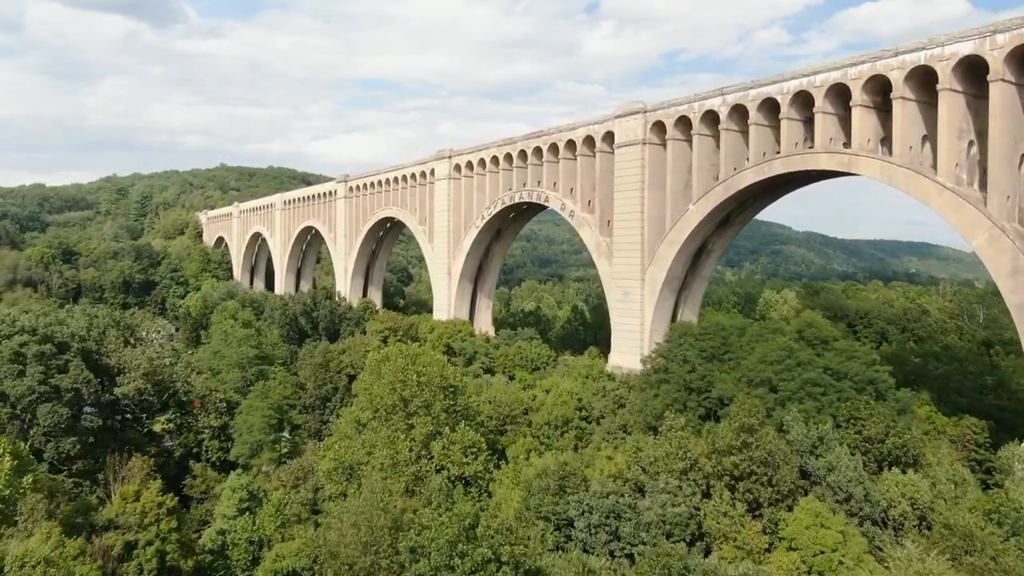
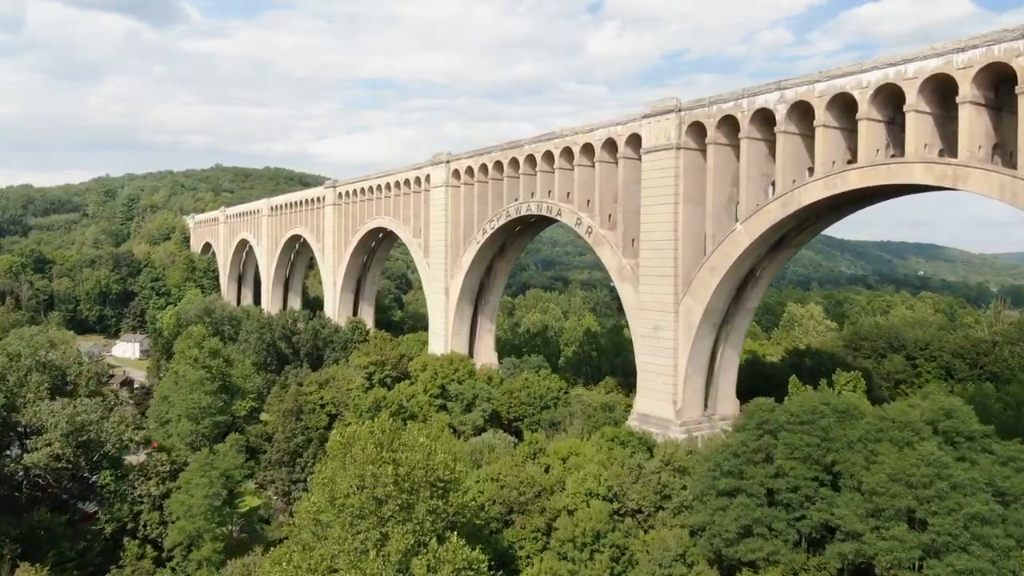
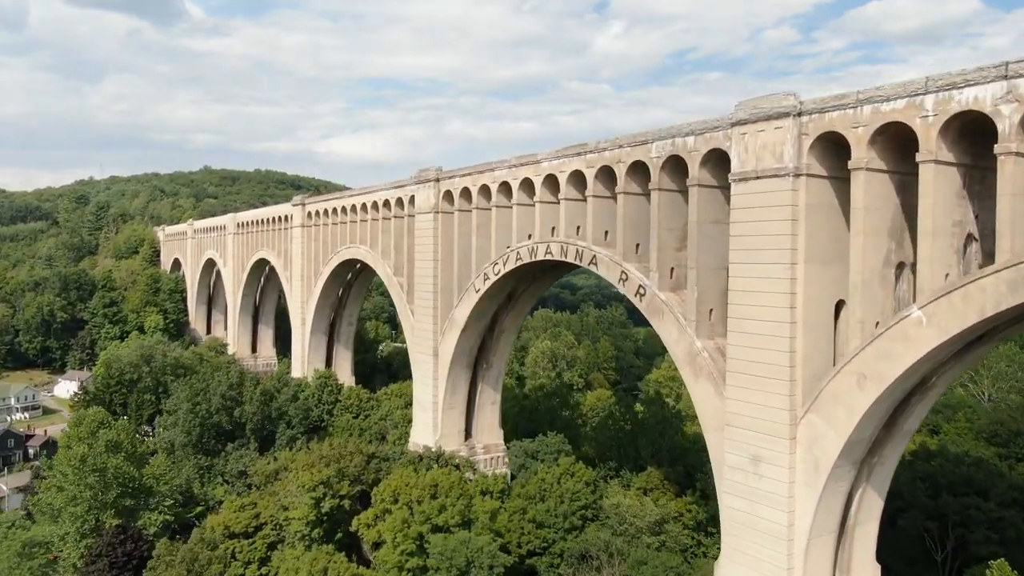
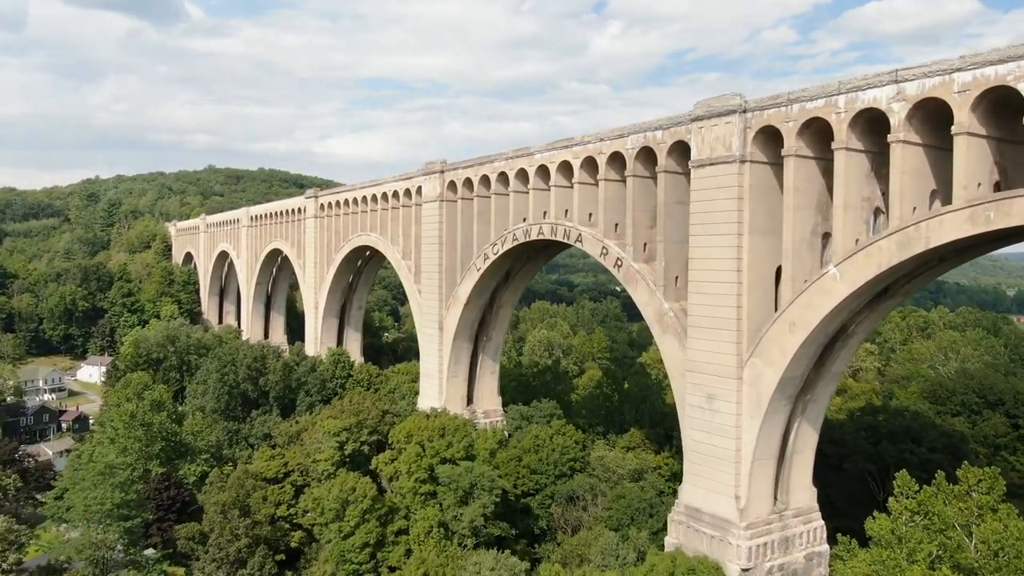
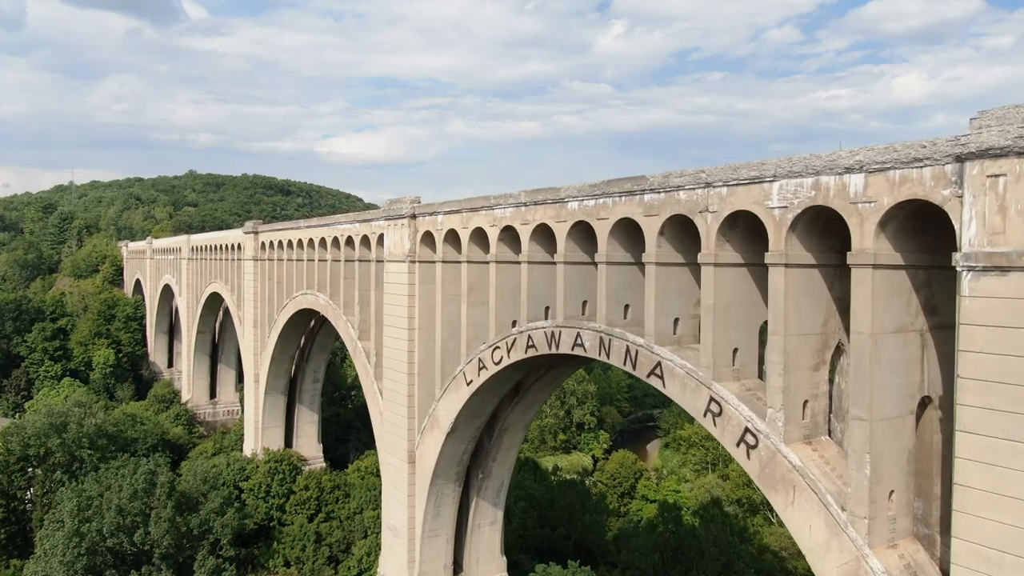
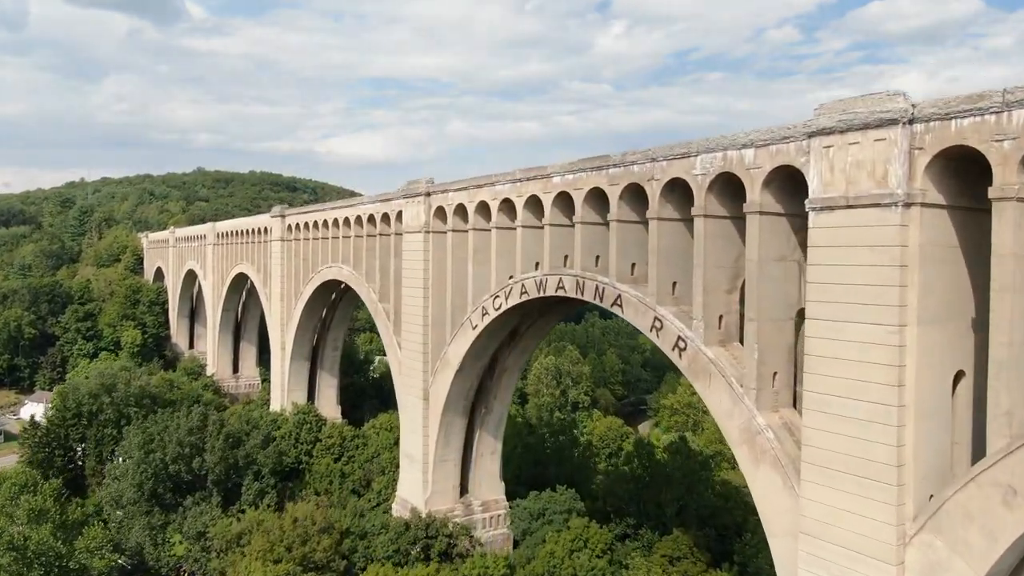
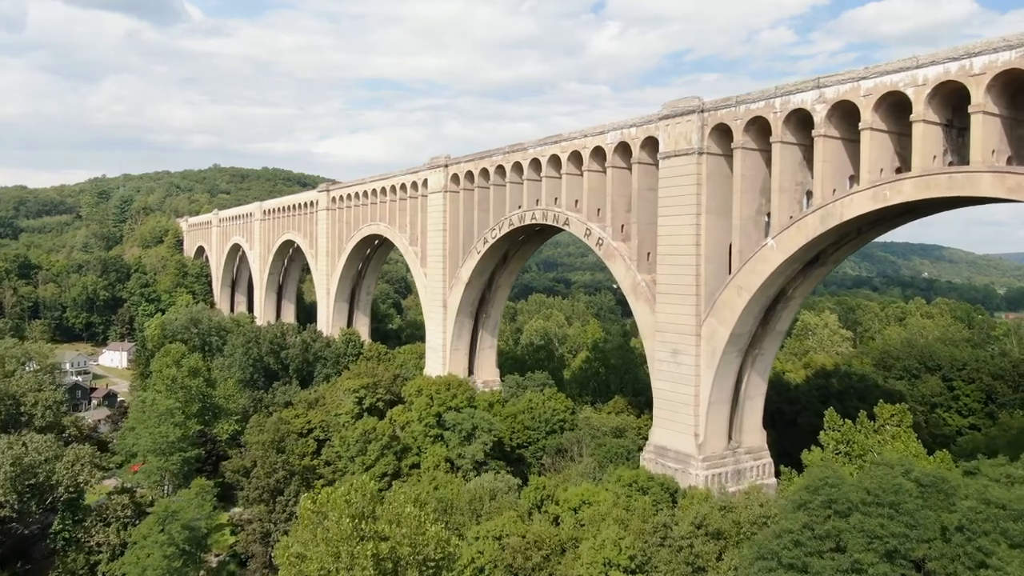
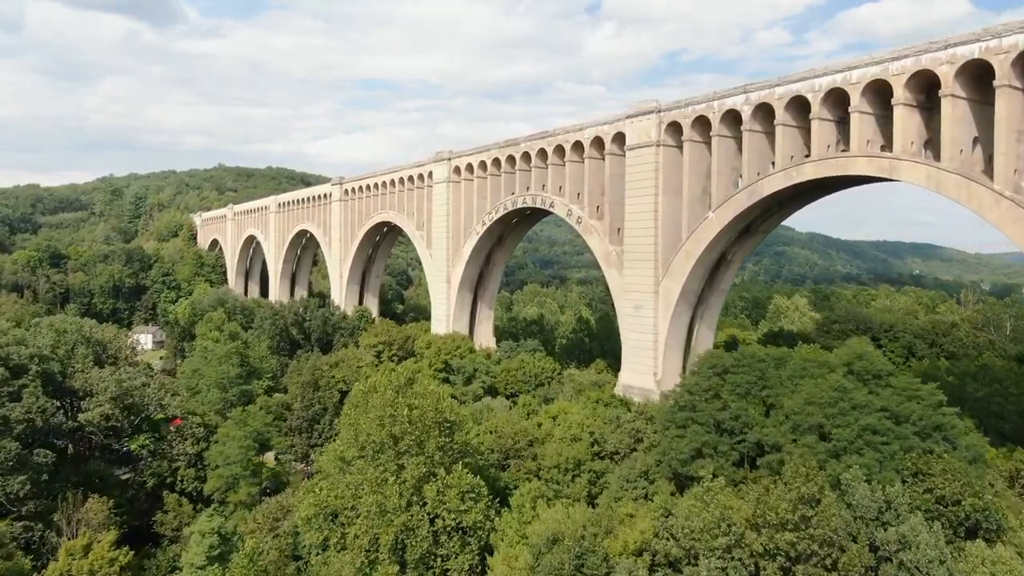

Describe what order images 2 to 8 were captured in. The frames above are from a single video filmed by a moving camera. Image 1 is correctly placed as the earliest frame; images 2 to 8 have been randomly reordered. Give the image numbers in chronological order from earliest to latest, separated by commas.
8, 2, 7, 4, 3, 6, 5
